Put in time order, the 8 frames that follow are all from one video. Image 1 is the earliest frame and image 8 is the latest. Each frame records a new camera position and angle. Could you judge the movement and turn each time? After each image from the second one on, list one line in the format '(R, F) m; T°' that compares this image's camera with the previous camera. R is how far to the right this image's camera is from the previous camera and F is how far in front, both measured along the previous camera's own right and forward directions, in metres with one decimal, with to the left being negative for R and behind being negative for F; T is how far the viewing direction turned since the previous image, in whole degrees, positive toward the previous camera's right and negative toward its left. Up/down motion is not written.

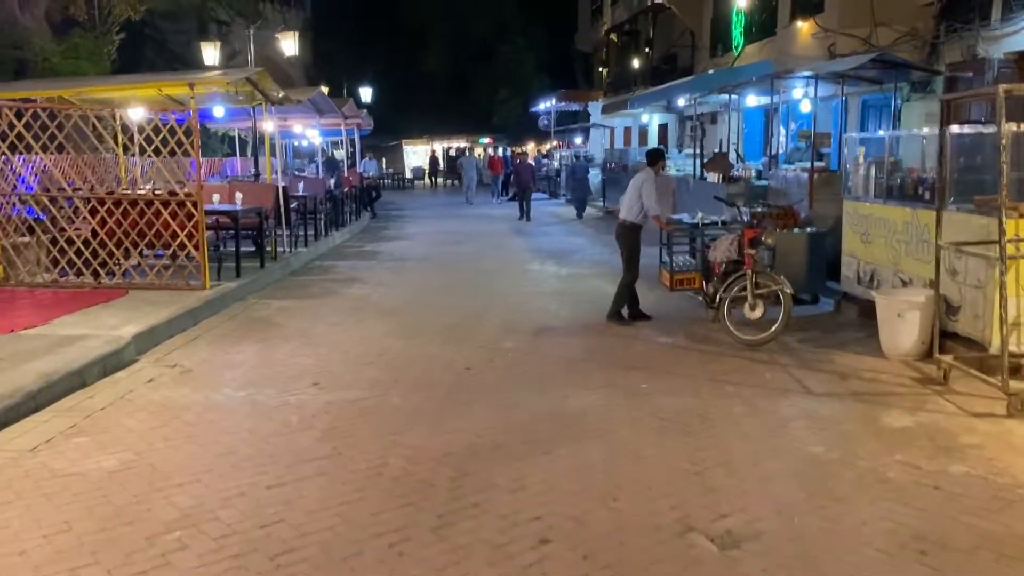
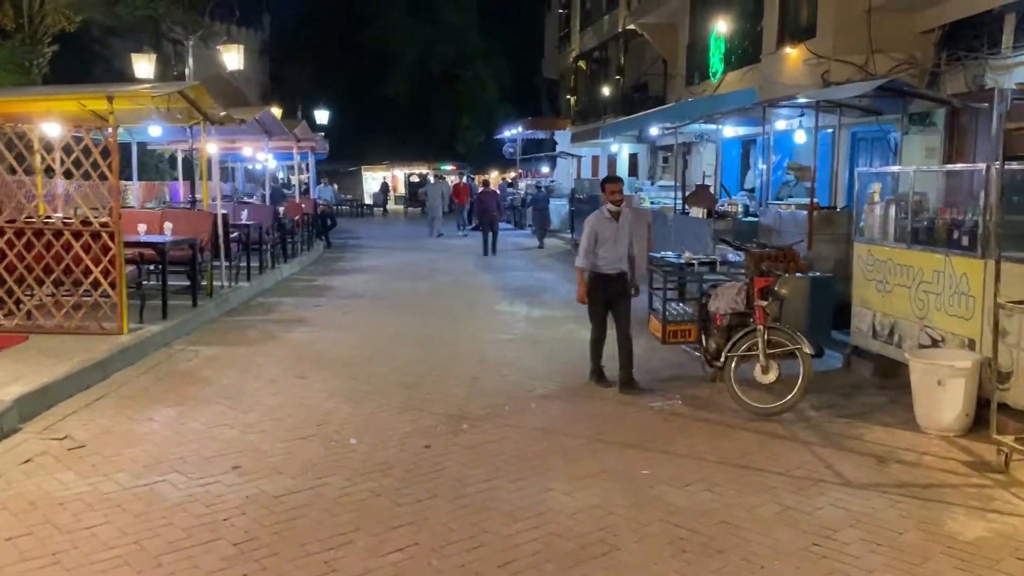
(-0.1, +1.3) m; +3°
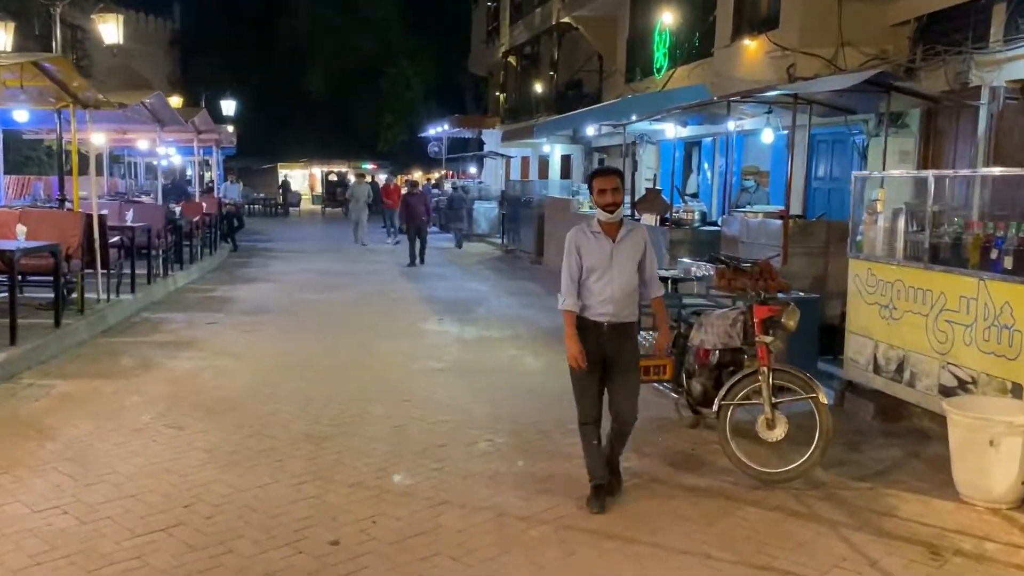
(-0.1, +1.5) m; +5°
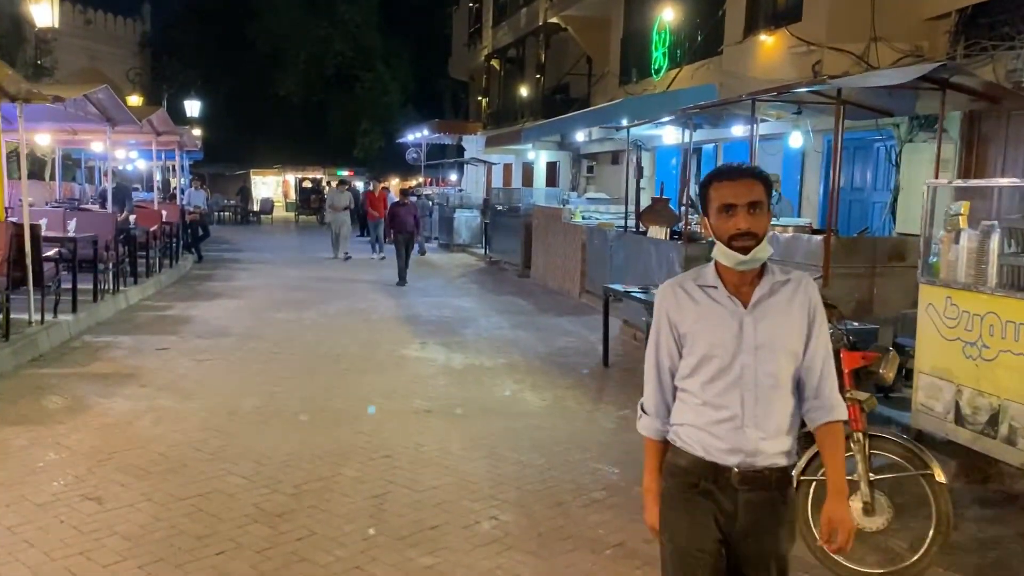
(-0.2, +1.3) m; +2°
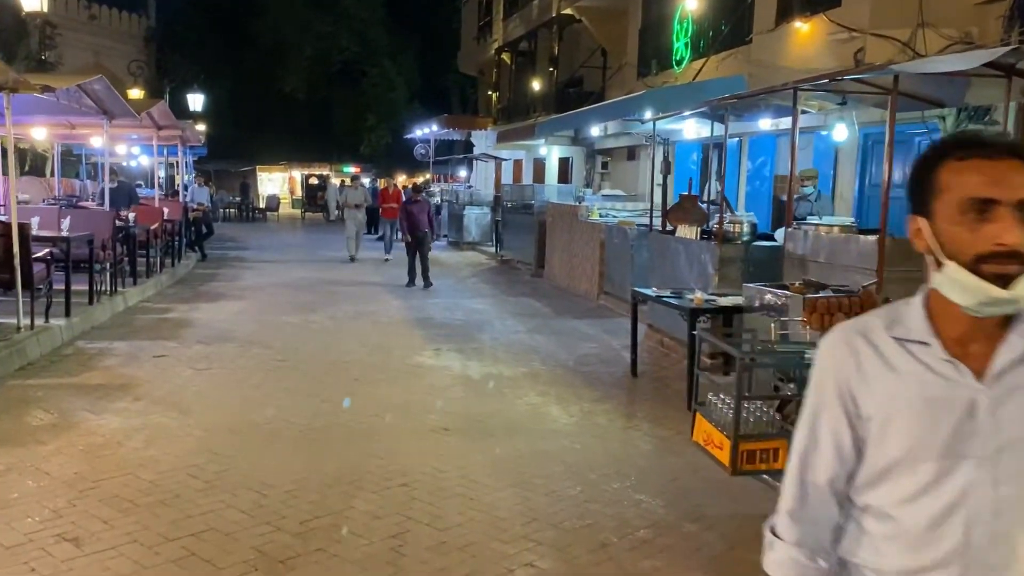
(-0.2, +0.6) m; 0°
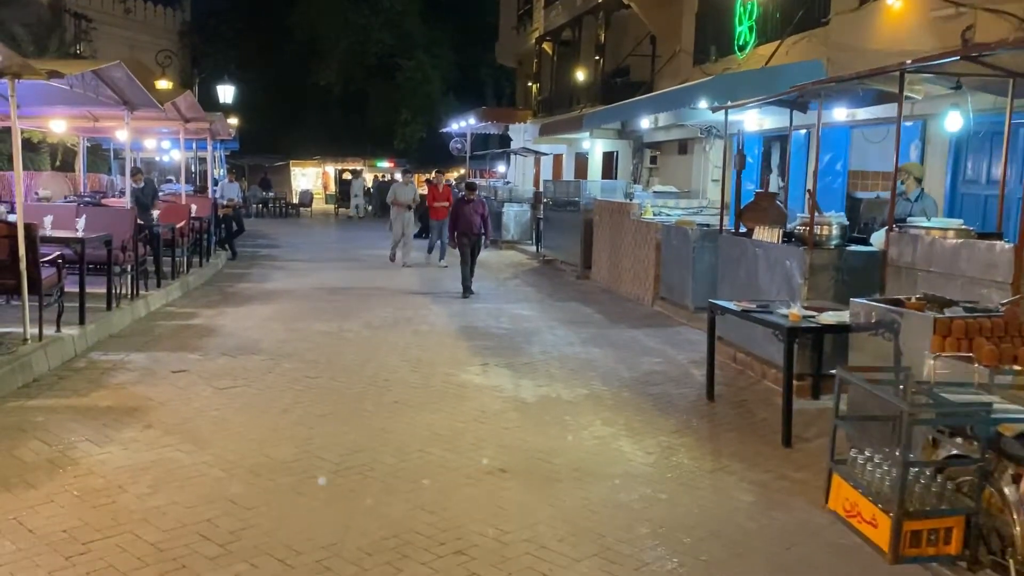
(-0.2, +1.0) m; -2°
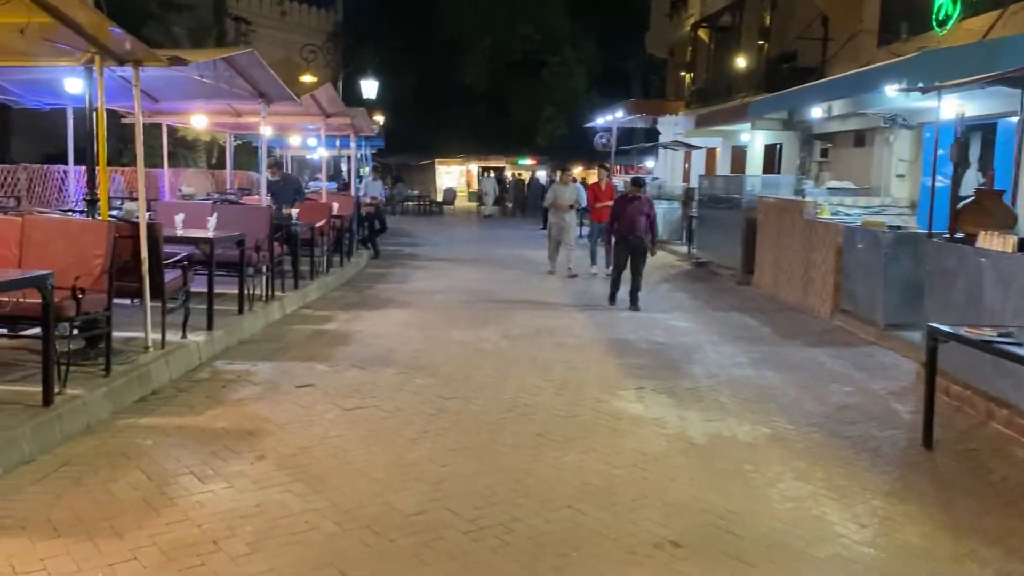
(-0.2, +1.1) m; -9°
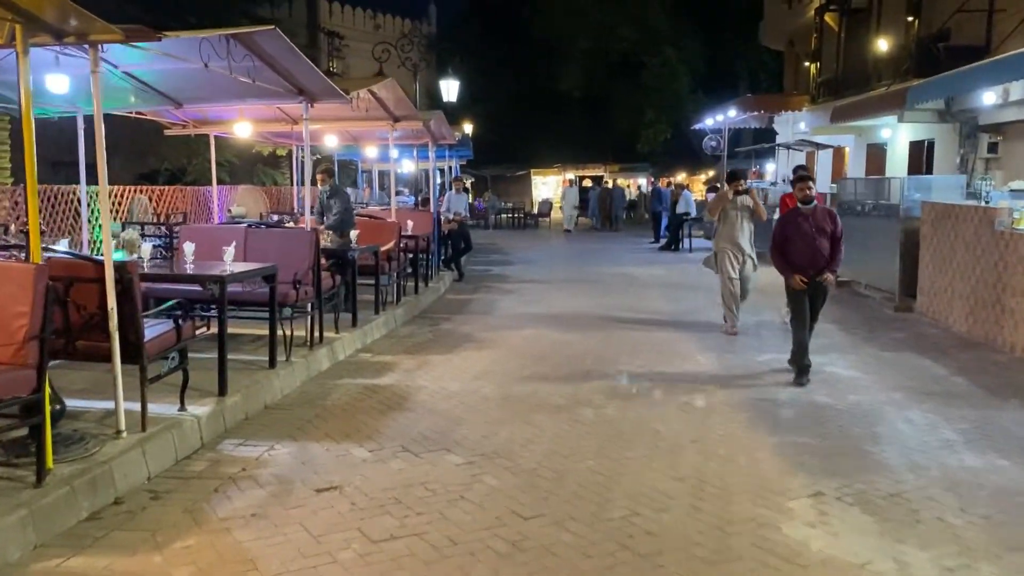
(-0.1, +2.3) m; -6°
